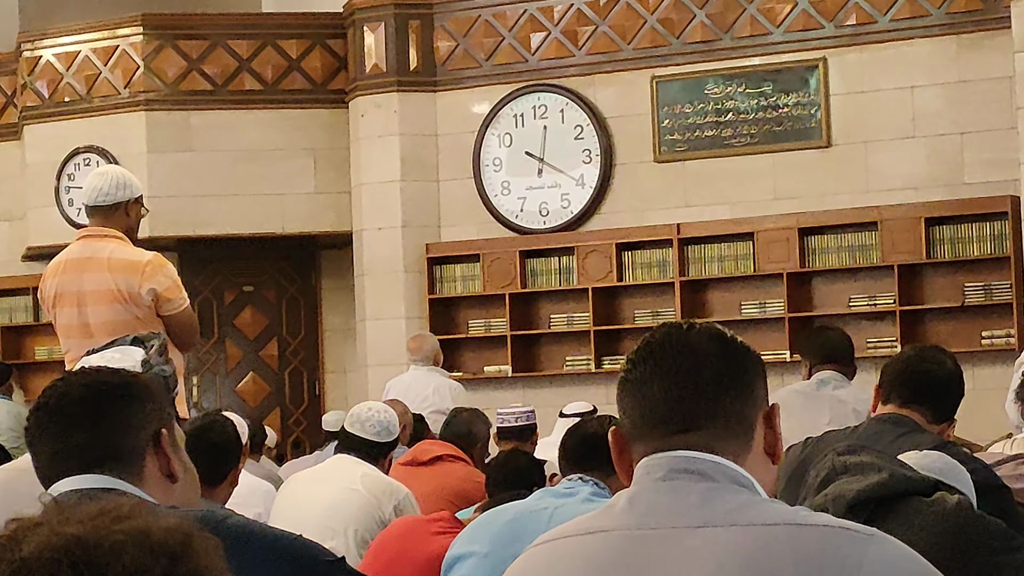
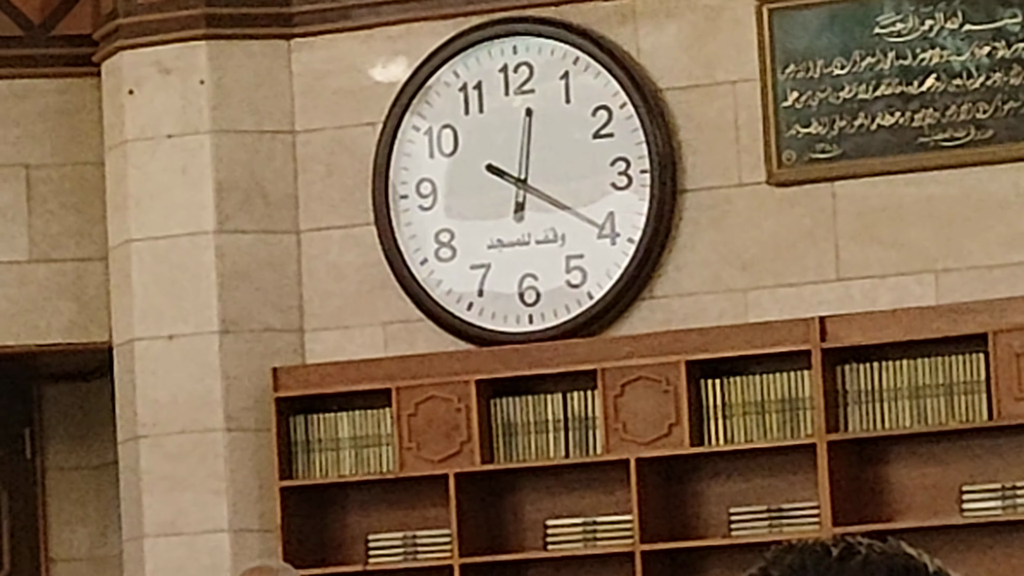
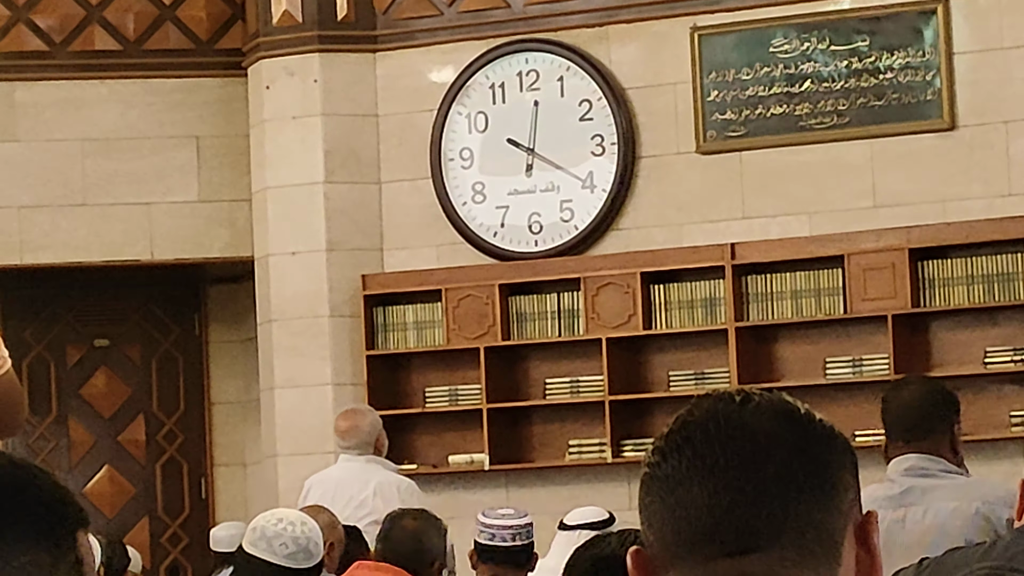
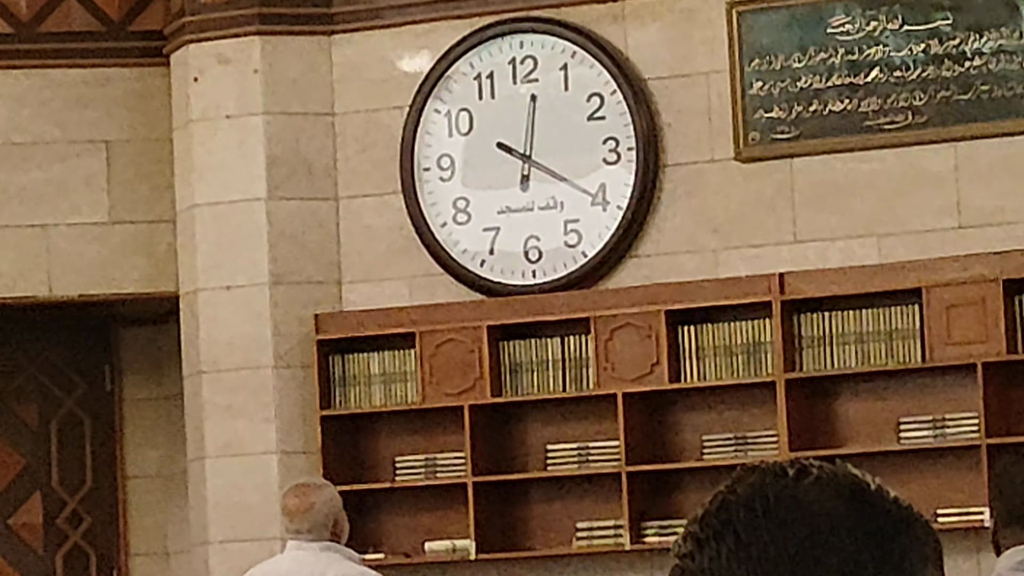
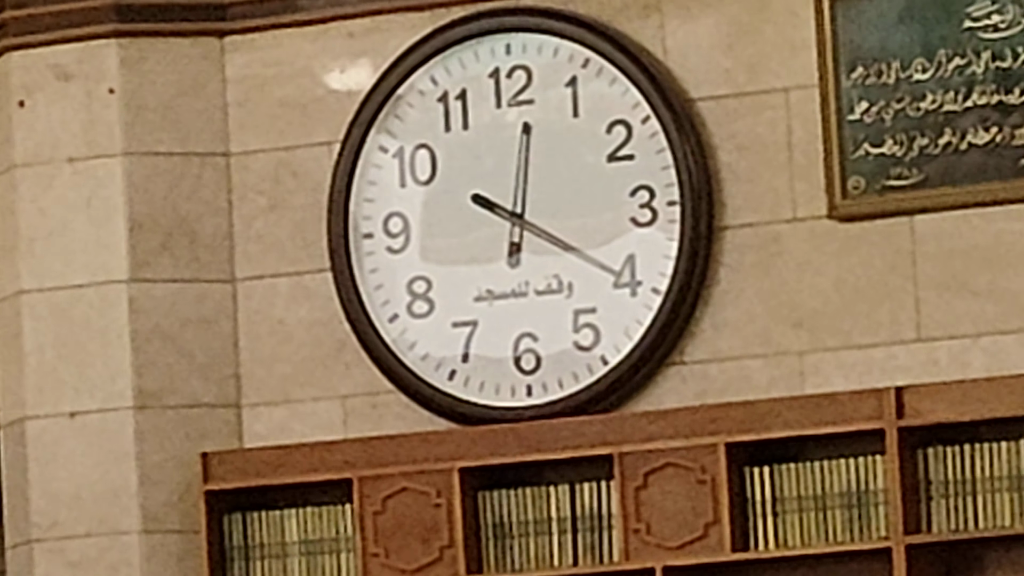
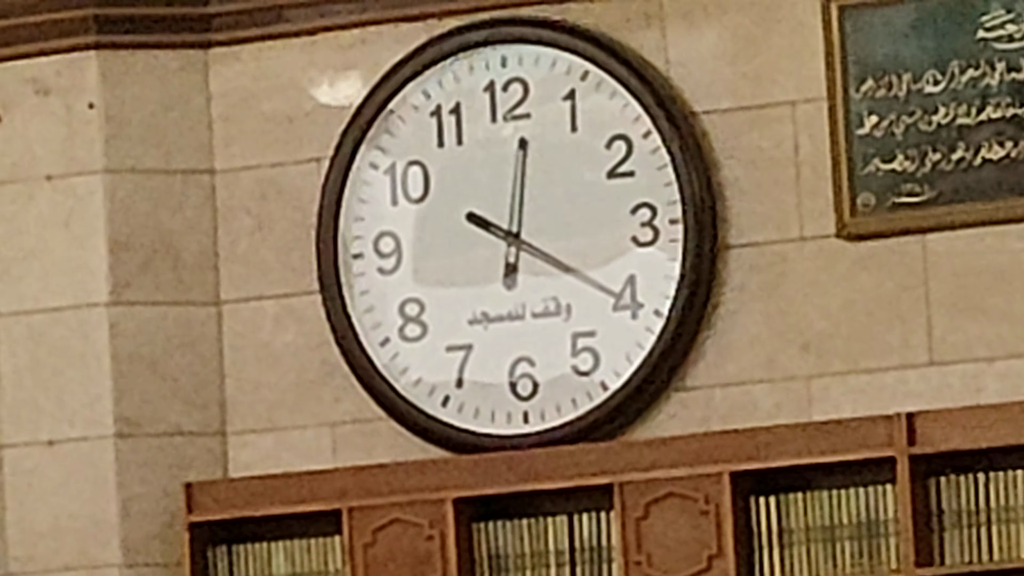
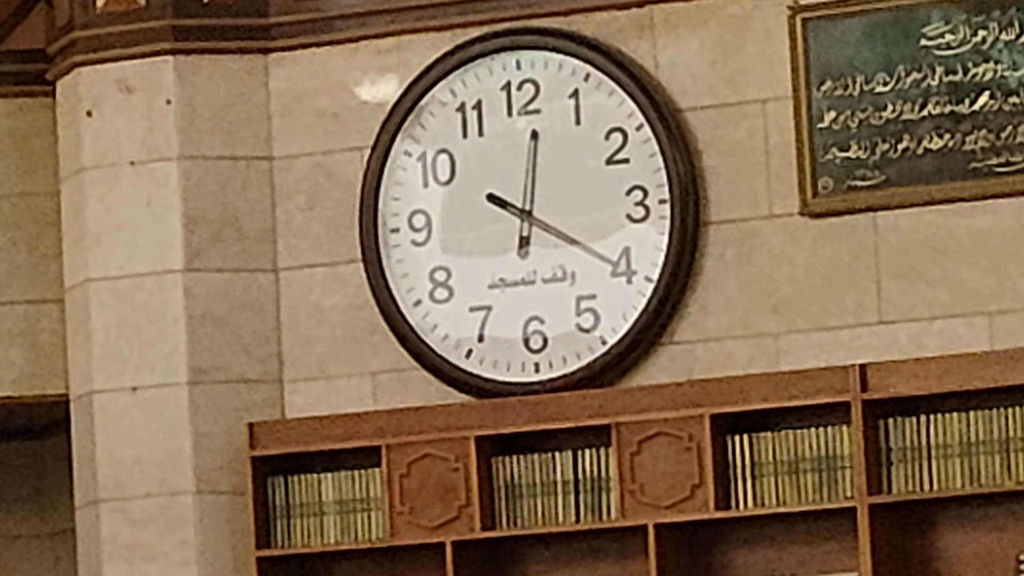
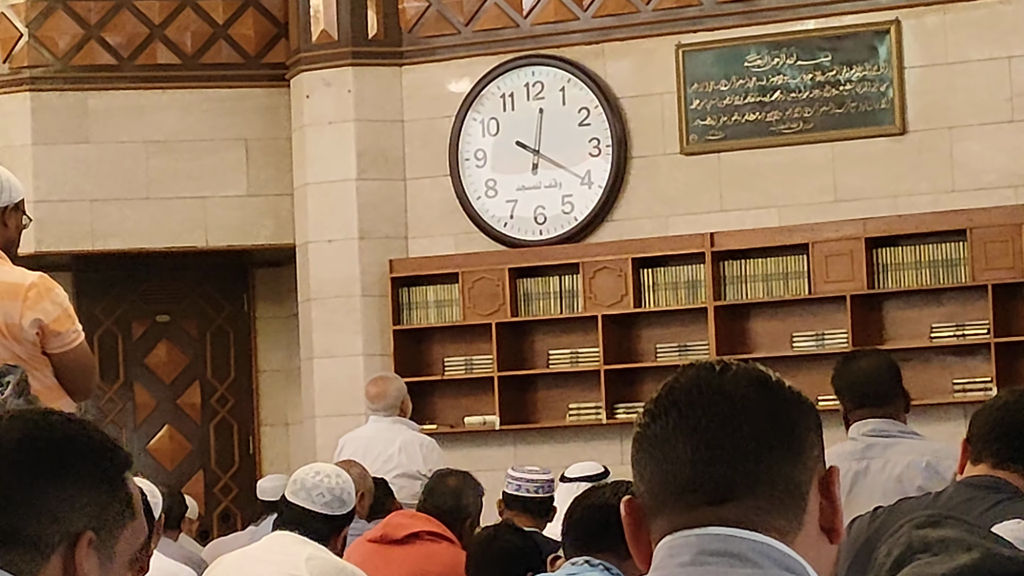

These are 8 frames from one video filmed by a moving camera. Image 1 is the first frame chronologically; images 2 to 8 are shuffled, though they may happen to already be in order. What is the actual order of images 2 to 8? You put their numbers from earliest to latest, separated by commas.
8, 3, 4, 2, 7, 5, 6
